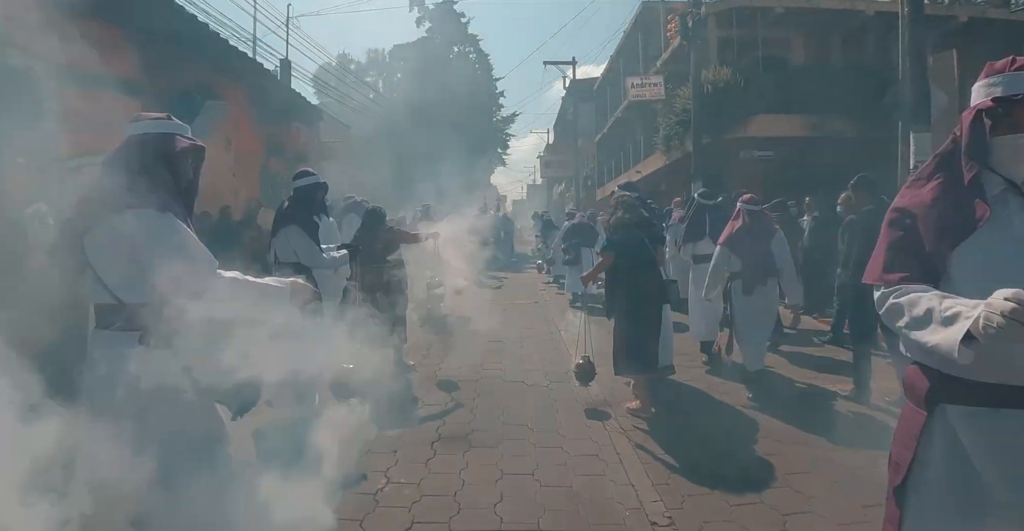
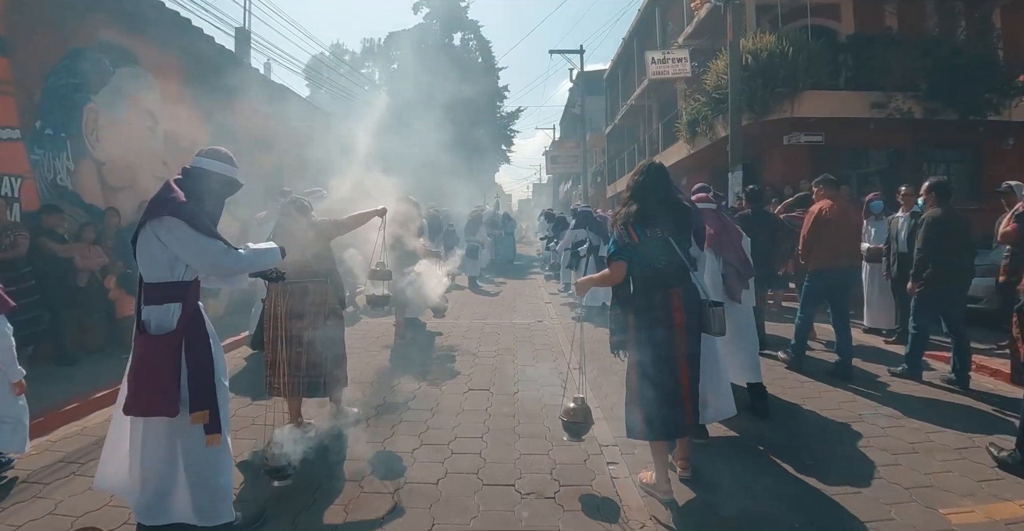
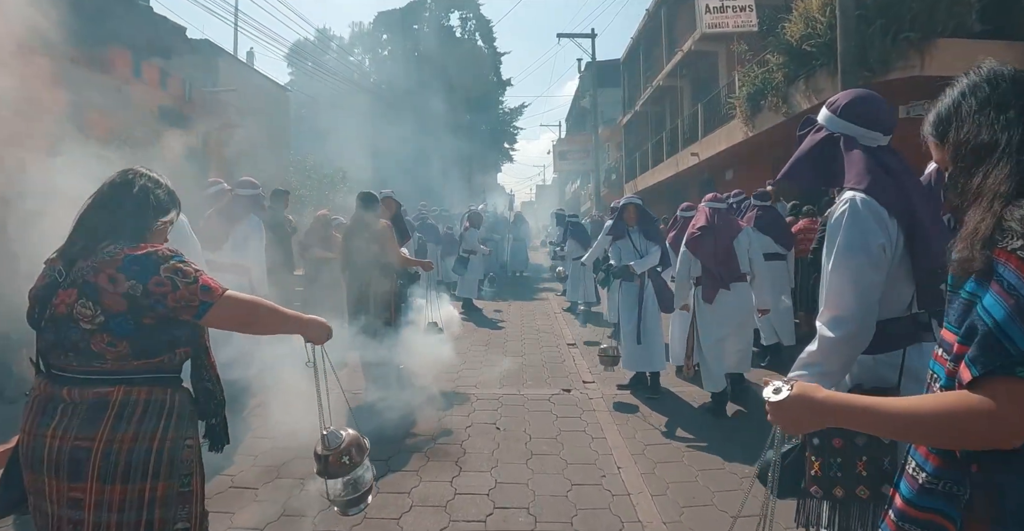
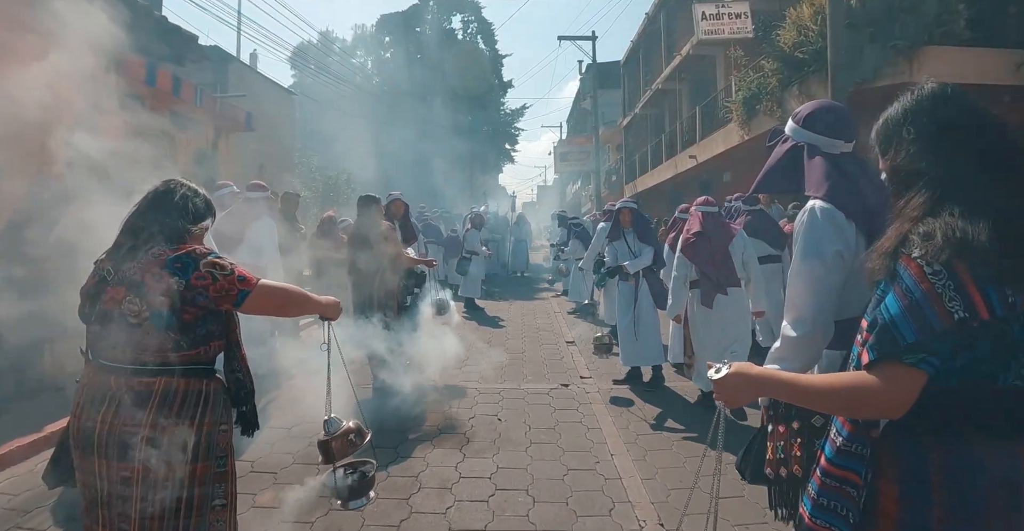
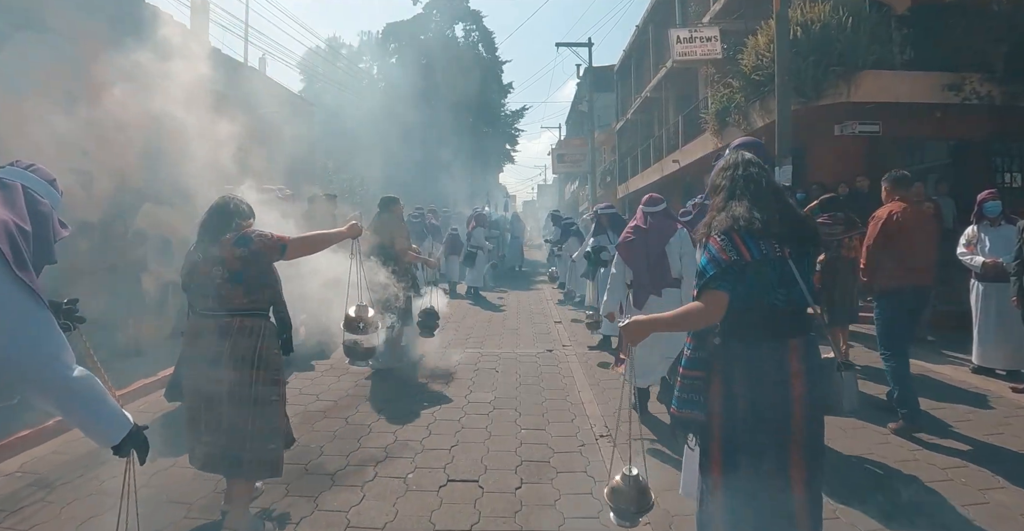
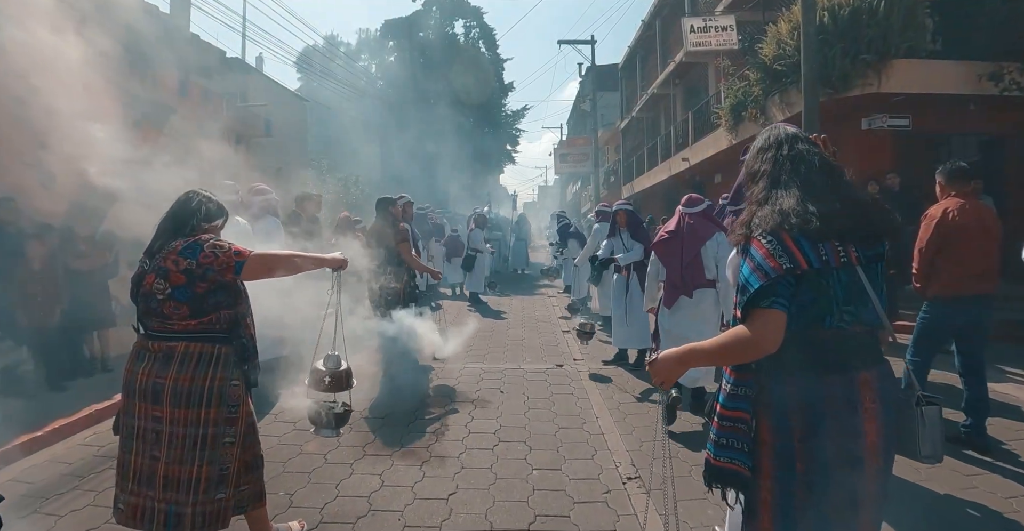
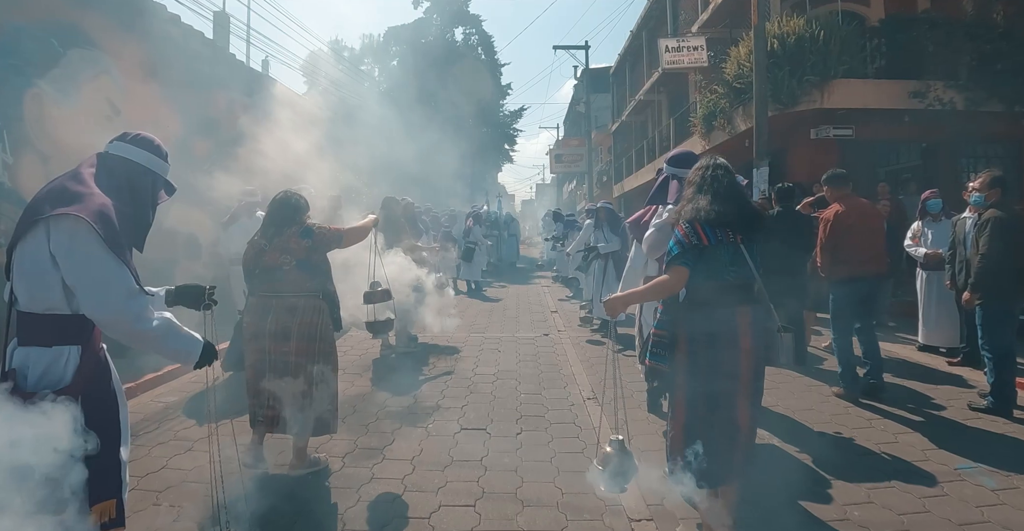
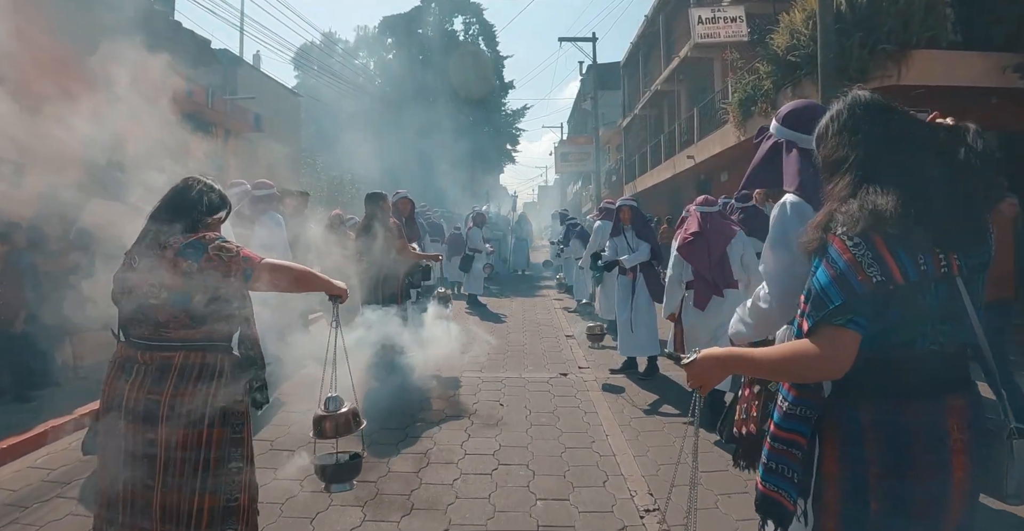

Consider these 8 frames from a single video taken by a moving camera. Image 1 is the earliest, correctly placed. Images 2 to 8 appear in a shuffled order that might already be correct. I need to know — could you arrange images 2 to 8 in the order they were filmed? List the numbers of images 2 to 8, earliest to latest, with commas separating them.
2, 7, 5, 6, 8, 4, 3
